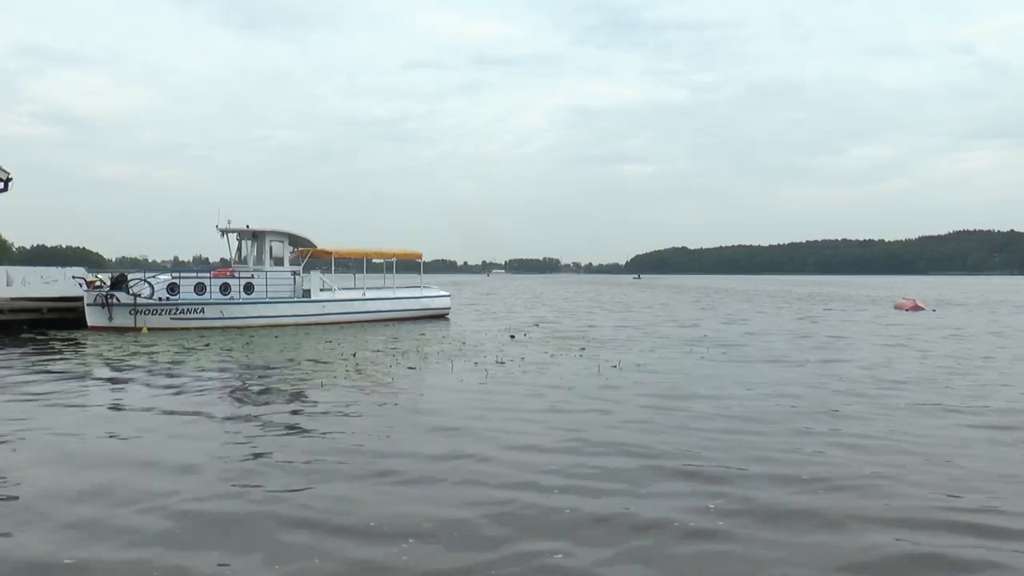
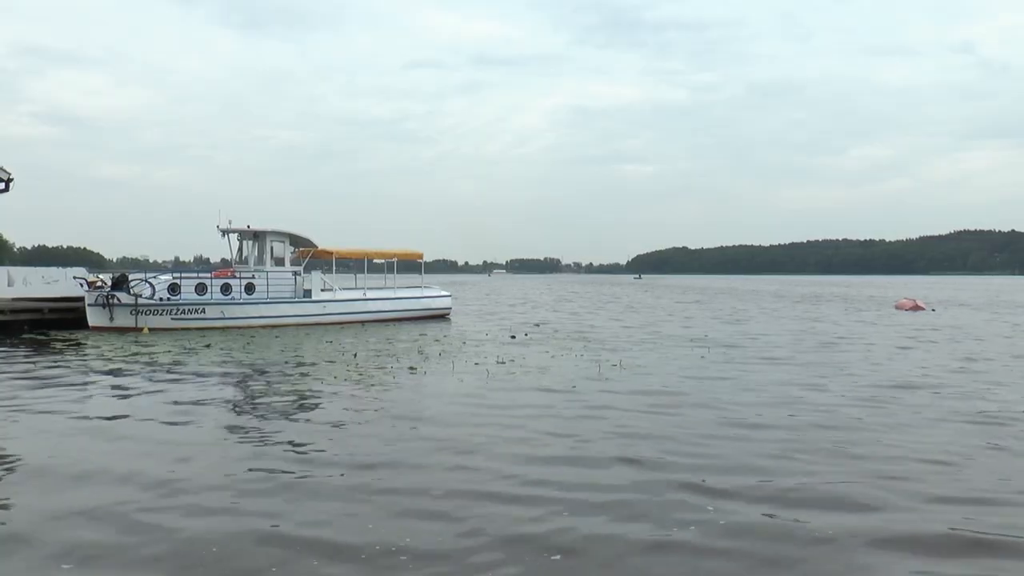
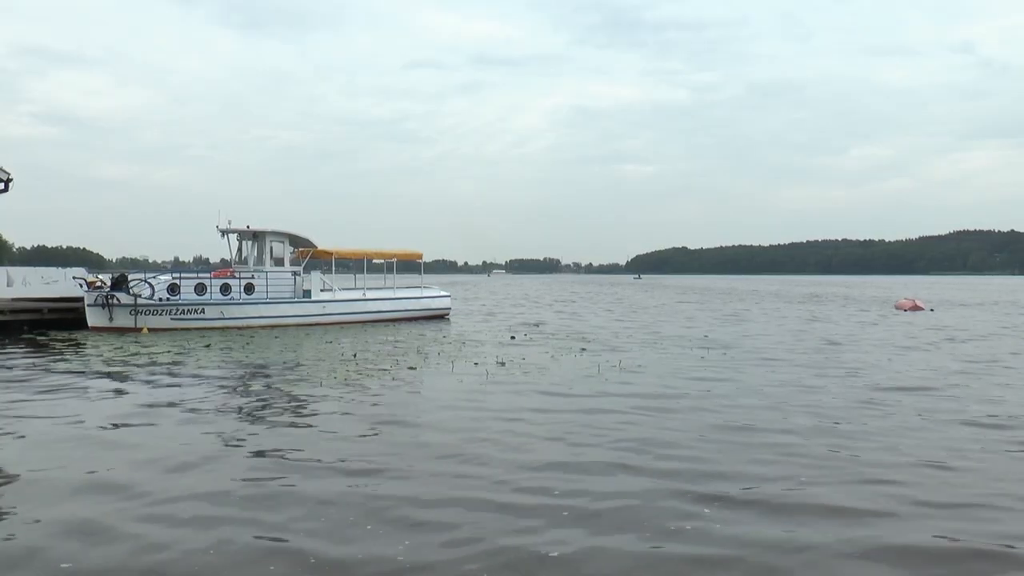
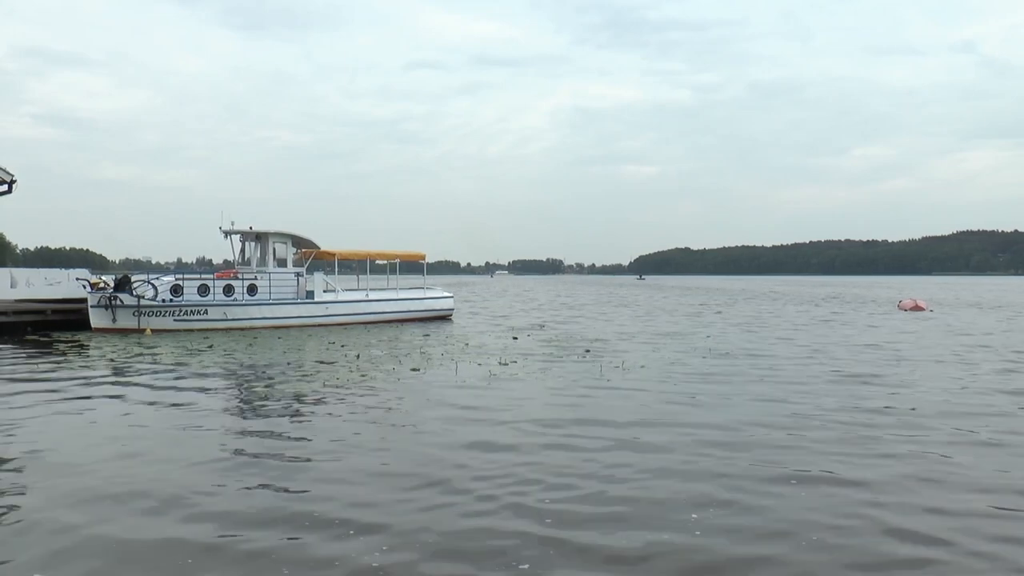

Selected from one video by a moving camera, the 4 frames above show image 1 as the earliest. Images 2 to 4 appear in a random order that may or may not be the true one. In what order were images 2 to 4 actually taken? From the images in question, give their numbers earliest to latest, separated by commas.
2, 3, 4
